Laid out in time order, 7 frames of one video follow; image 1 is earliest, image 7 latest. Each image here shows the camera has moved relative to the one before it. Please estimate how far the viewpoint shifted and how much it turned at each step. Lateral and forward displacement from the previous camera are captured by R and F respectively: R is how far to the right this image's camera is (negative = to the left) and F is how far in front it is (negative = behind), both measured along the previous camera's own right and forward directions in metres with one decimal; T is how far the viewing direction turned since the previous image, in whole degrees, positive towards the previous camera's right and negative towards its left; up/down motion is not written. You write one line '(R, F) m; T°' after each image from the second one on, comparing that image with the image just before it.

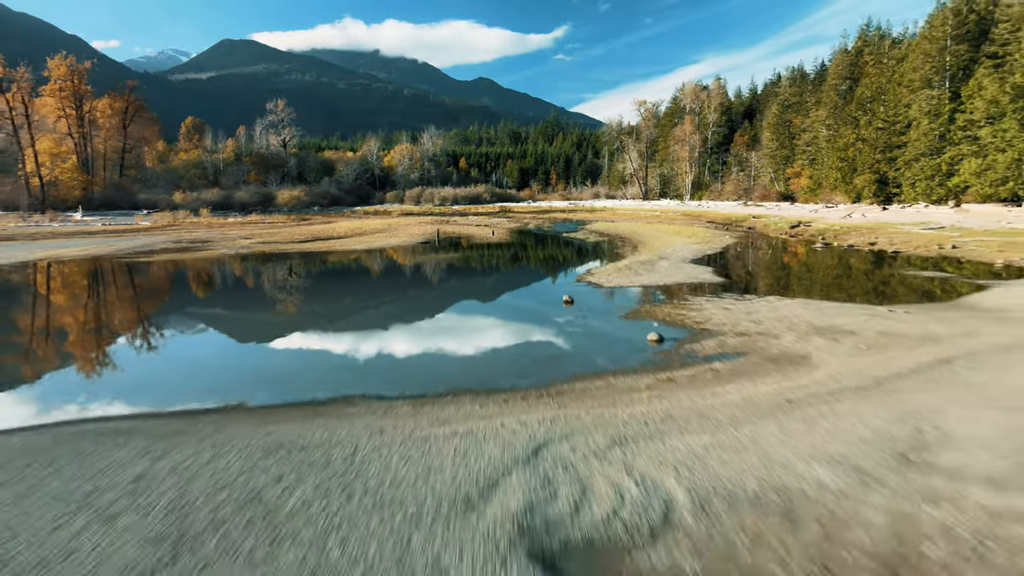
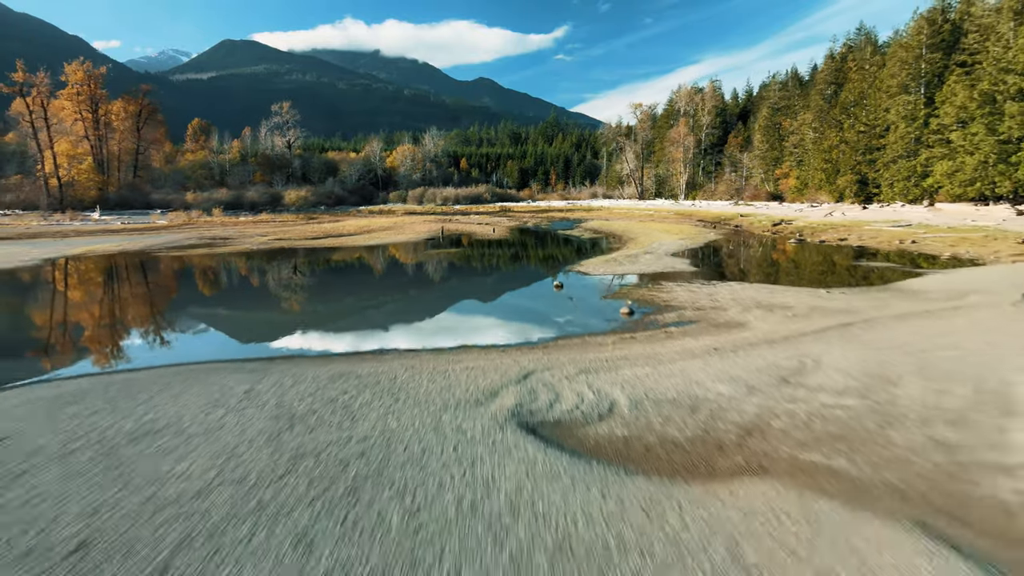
(+0.1, -1.7) m; 0°
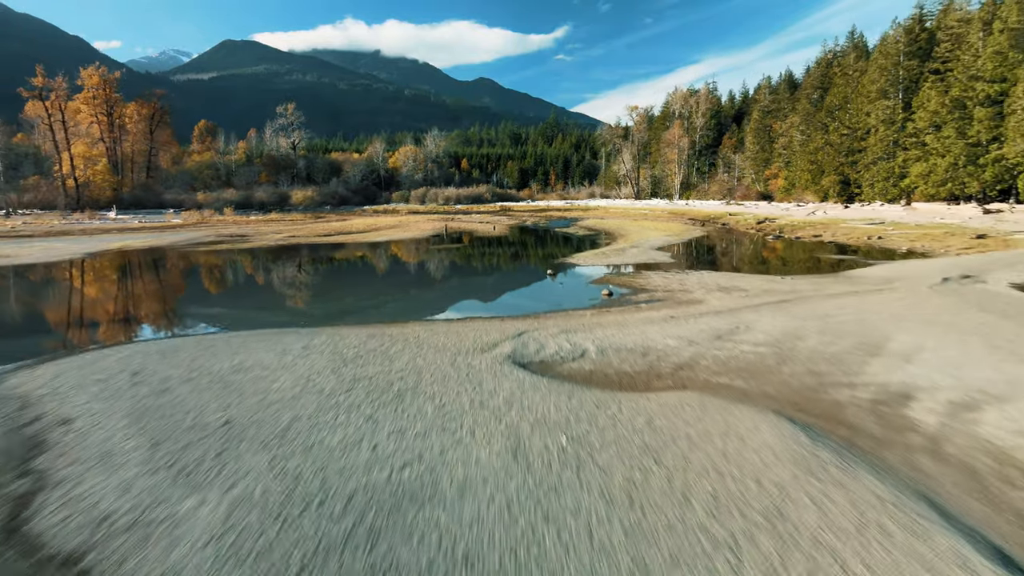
(+0.1, -1.7) m; 0°
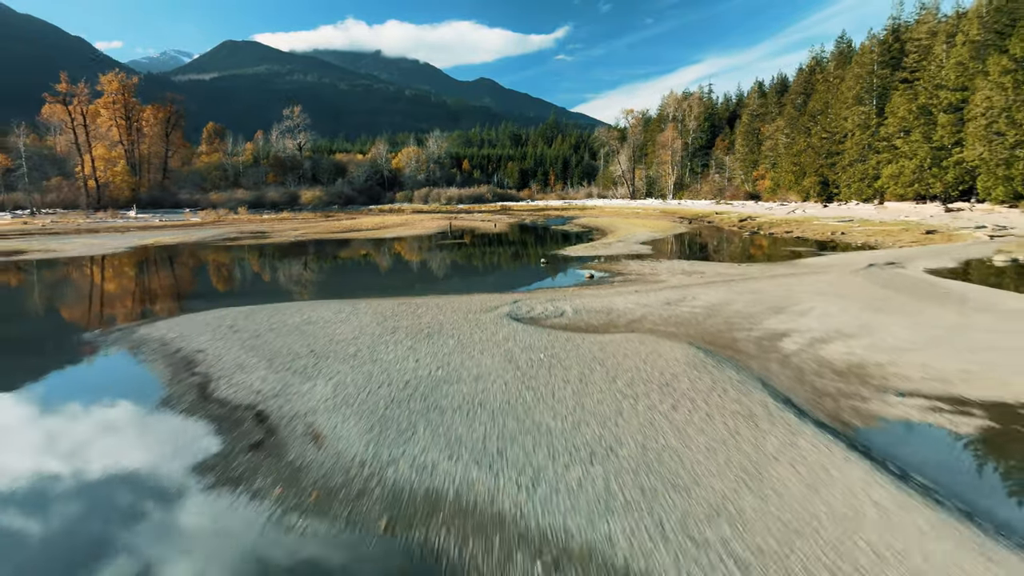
(+0.1, -2.3) m; 0°
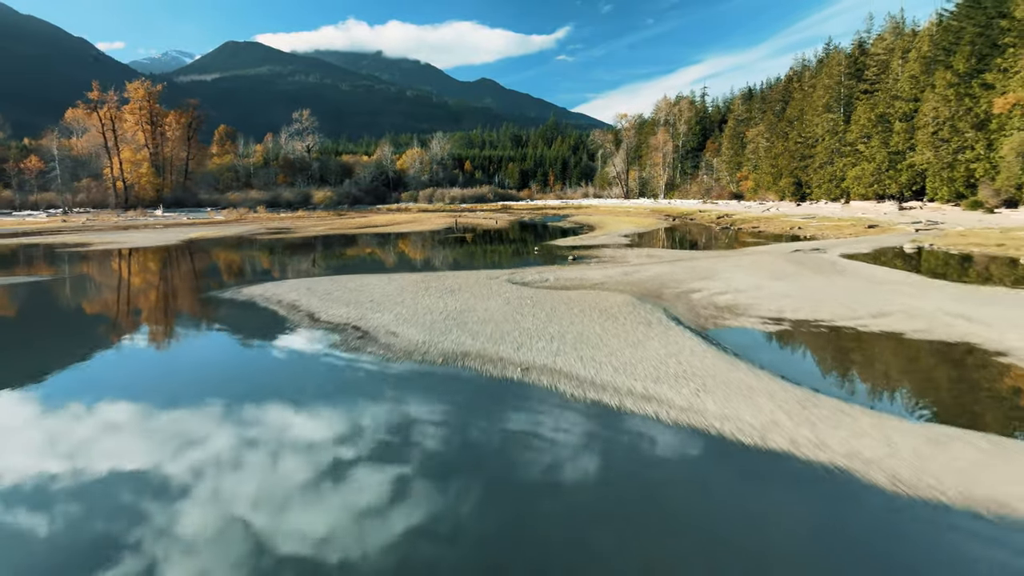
(+0.1, -3.5) m; 0°
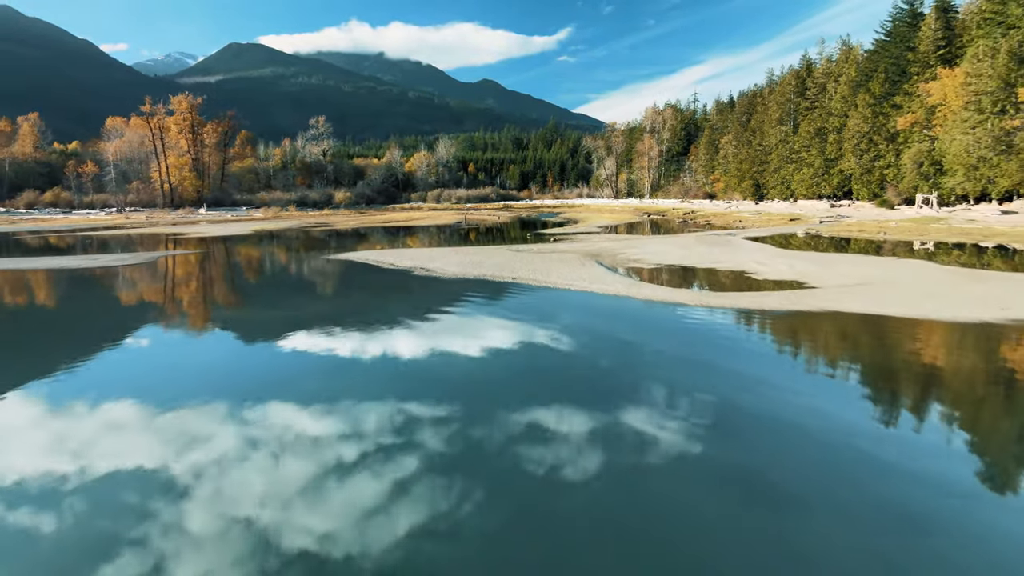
(+0.1, -7.0) m; 0°
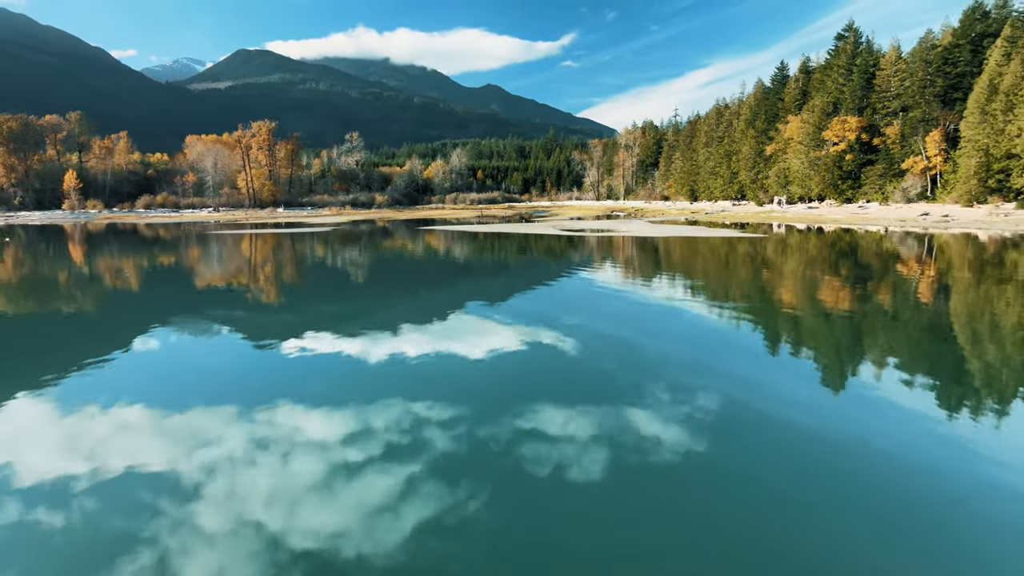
(+0.2, -18.4) m; -1°
